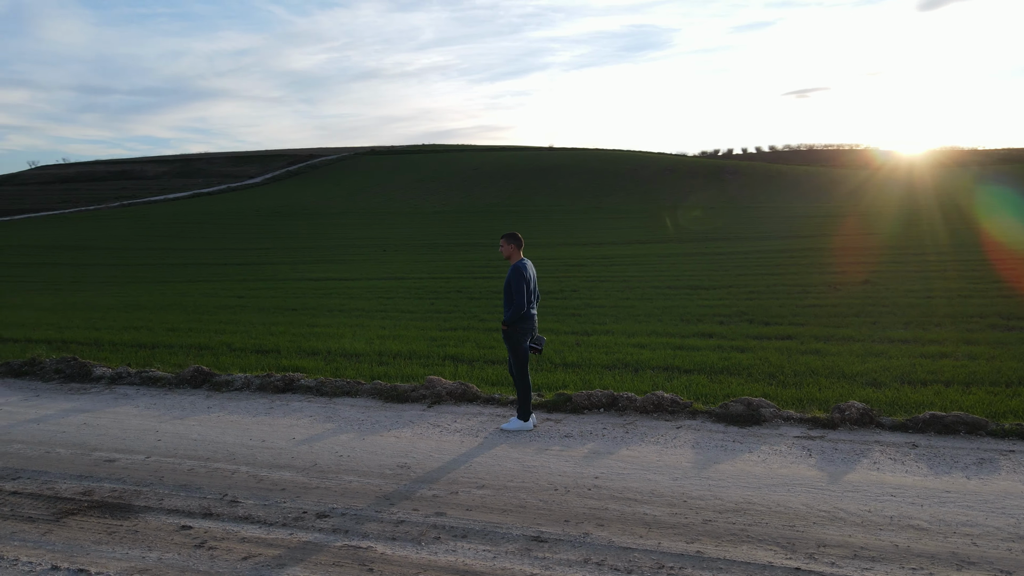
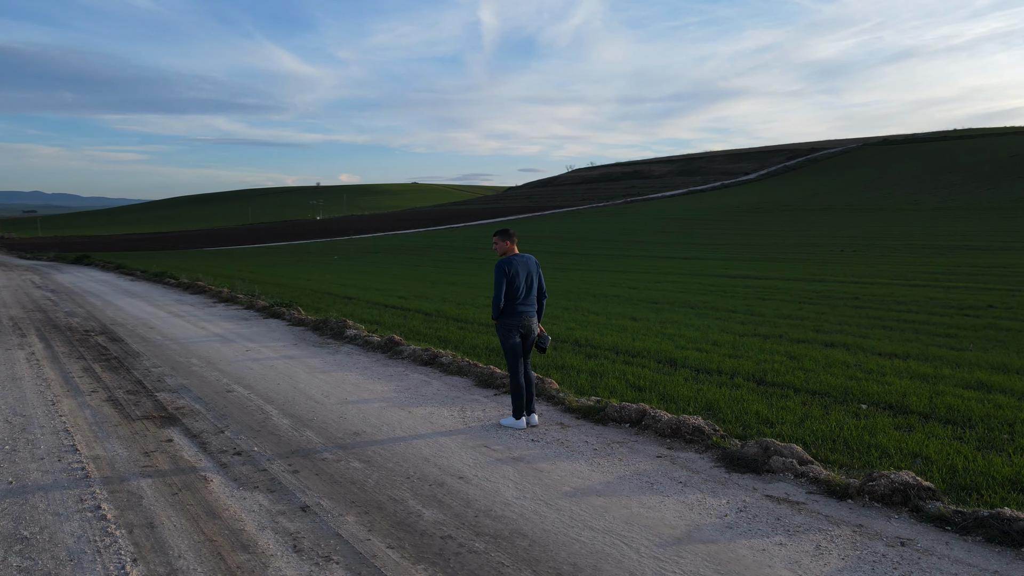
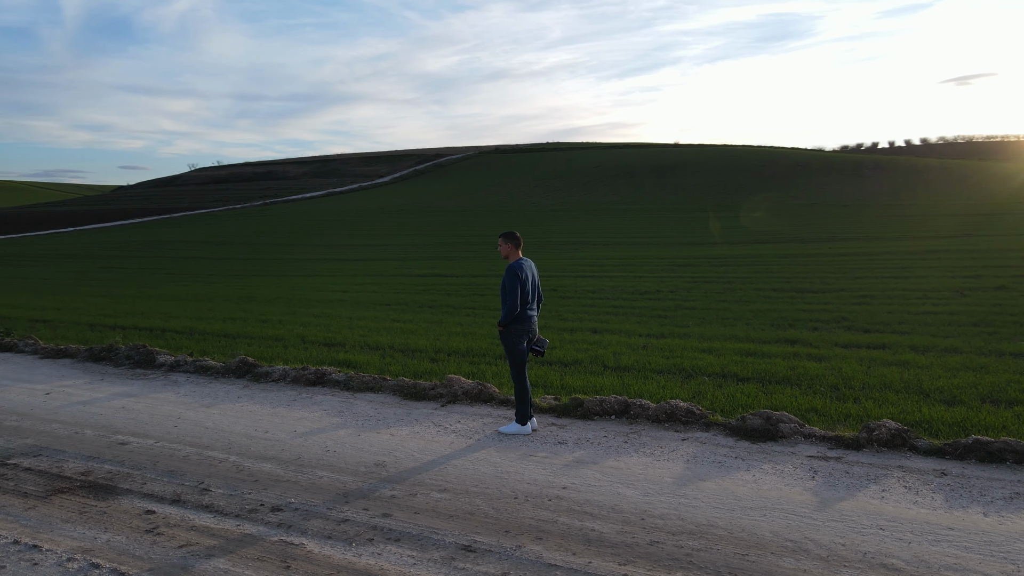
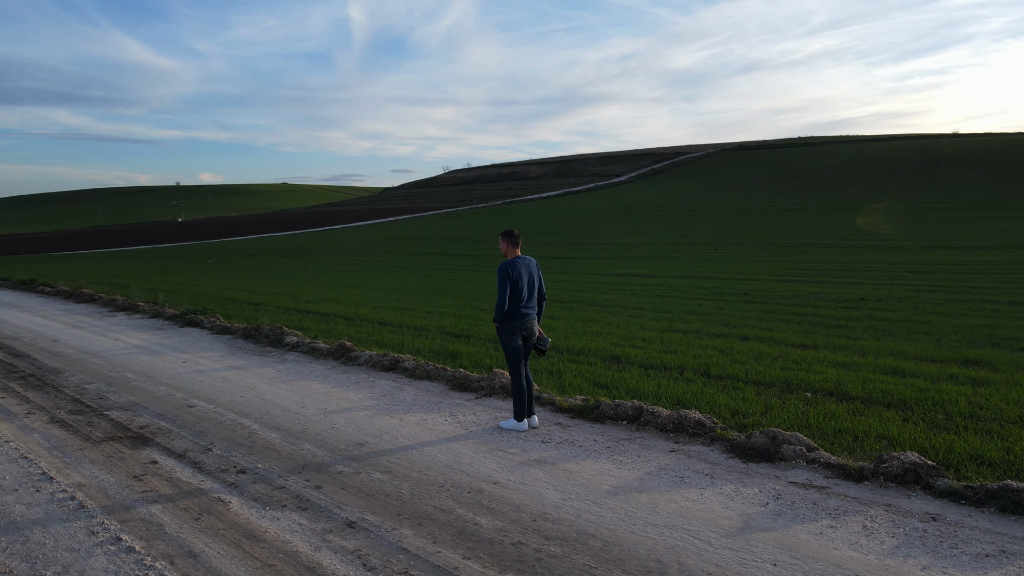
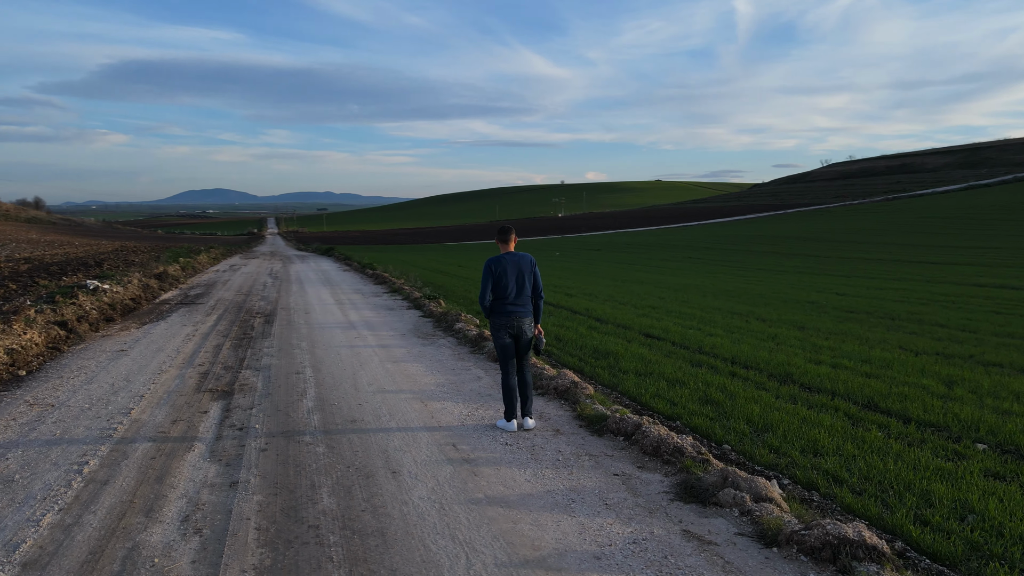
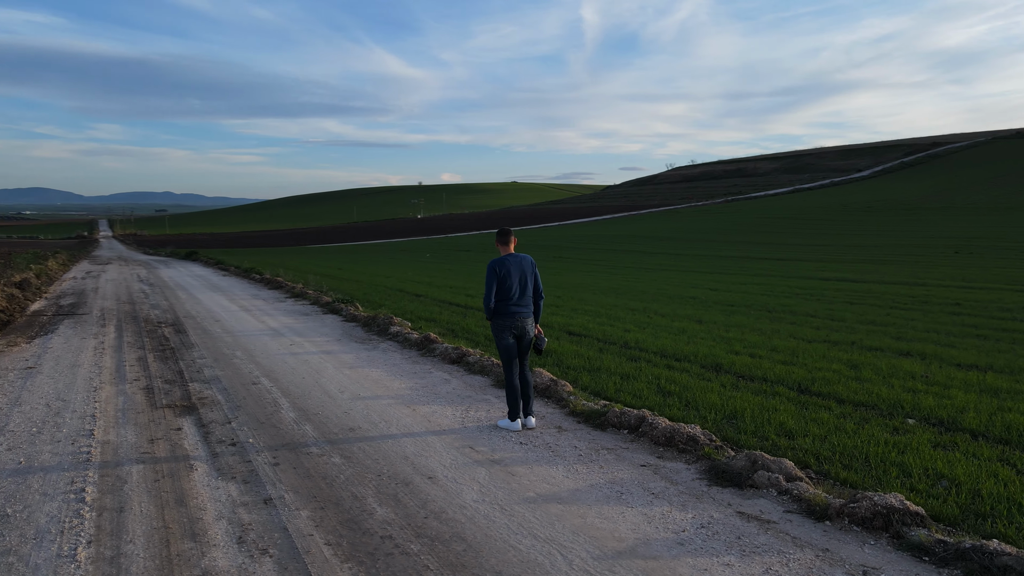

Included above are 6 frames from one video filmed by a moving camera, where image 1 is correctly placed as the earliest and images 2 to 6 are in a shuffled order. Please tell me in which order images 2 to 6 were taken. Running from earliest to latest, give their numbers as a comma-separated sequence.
3, 4, 2, 6, 5
